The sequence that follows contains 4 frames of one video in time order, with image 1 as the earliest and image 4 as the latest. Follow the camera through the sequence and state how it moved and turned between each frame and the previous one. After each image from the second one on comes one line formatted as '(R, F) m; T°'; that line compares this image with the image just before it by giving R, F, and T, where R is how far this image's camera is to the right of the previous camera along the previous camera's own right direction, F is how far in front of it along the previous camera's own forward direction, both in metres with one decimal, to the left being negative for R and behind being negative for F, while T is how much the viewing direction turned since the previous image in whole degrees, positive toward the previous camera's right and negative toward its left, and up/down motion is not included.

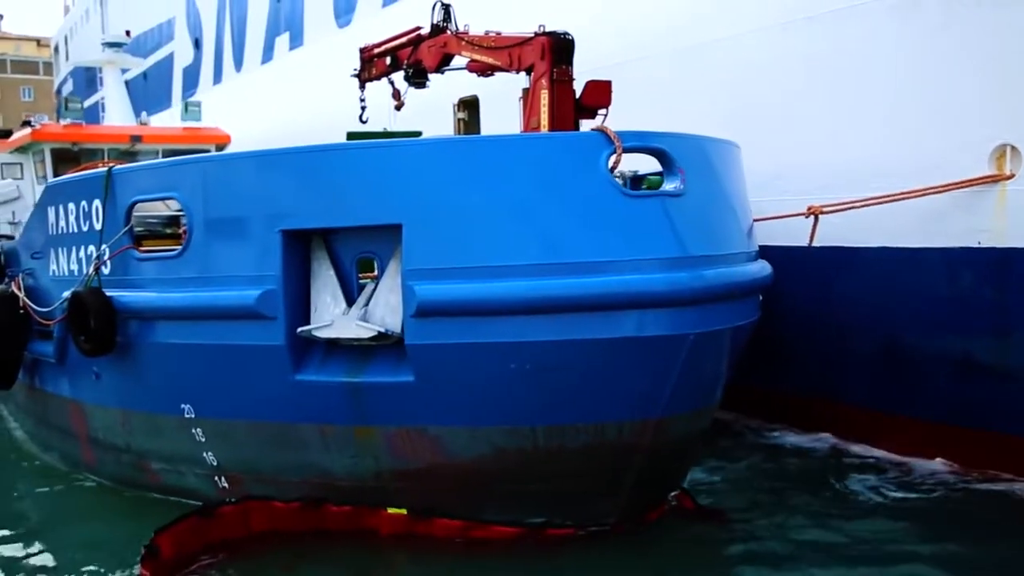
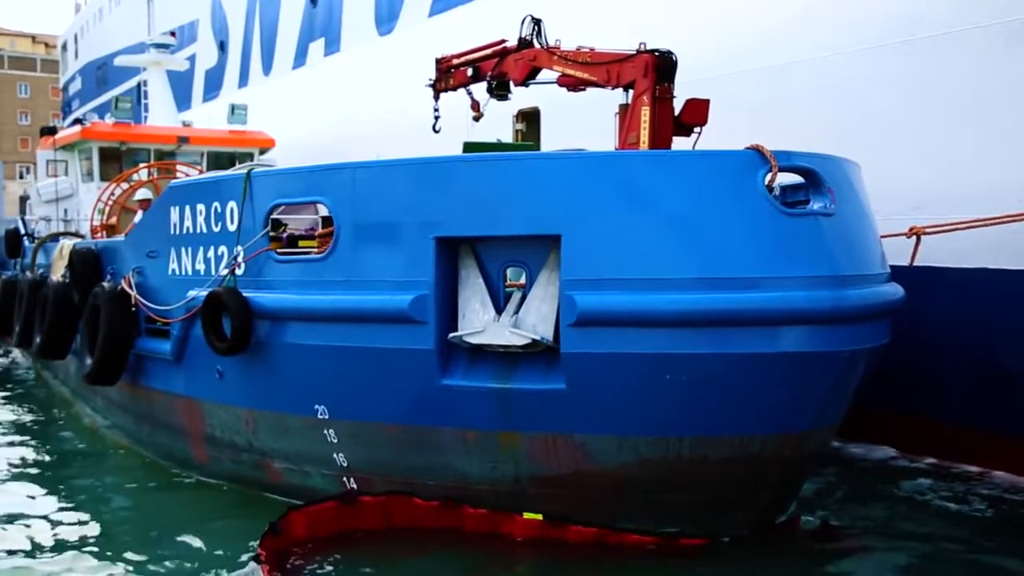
(-0.6, -0.1) m; 0°
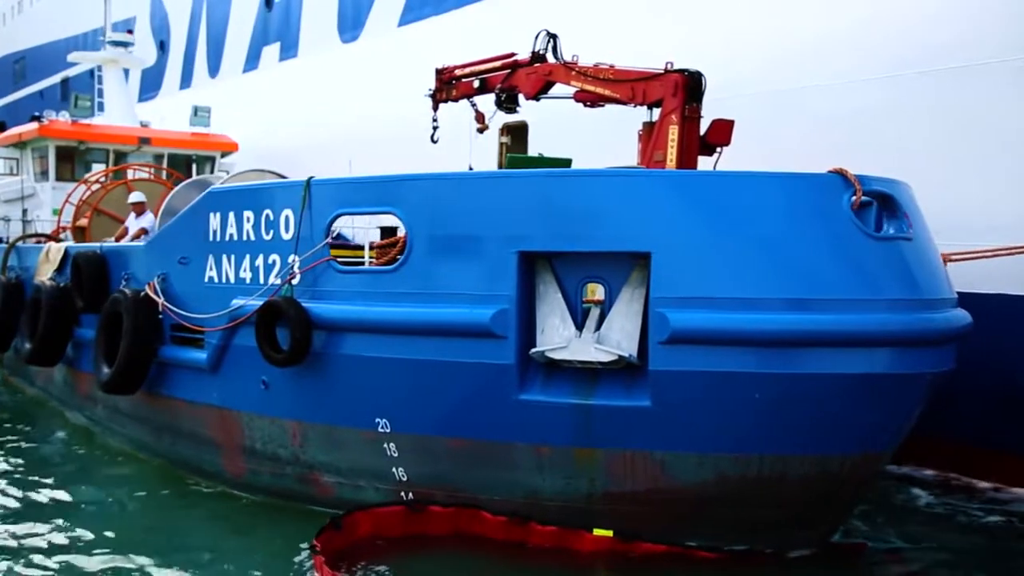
(-0.6, 0.0) m; +4°
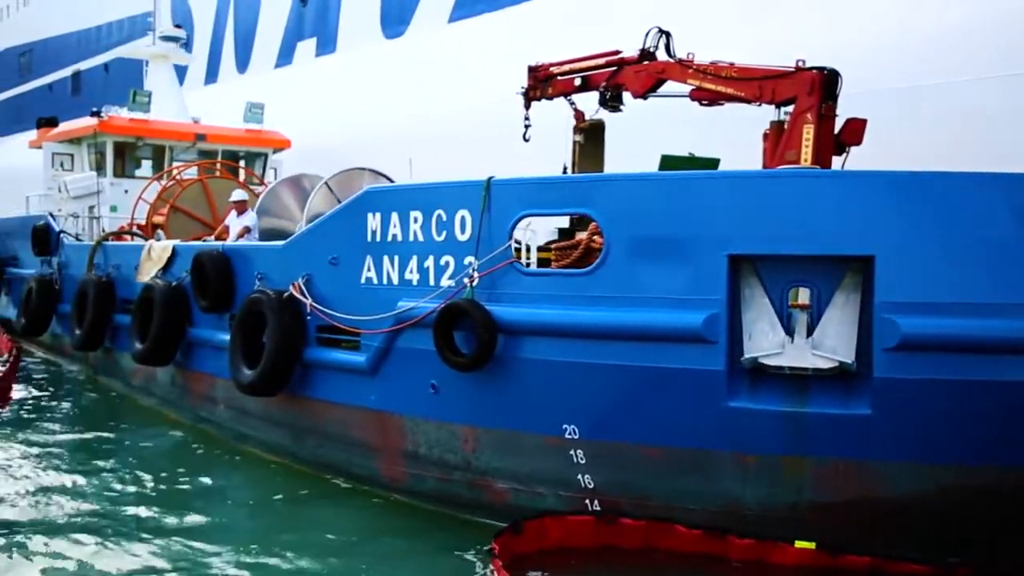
(-0.8, +0.1) m; 0°
